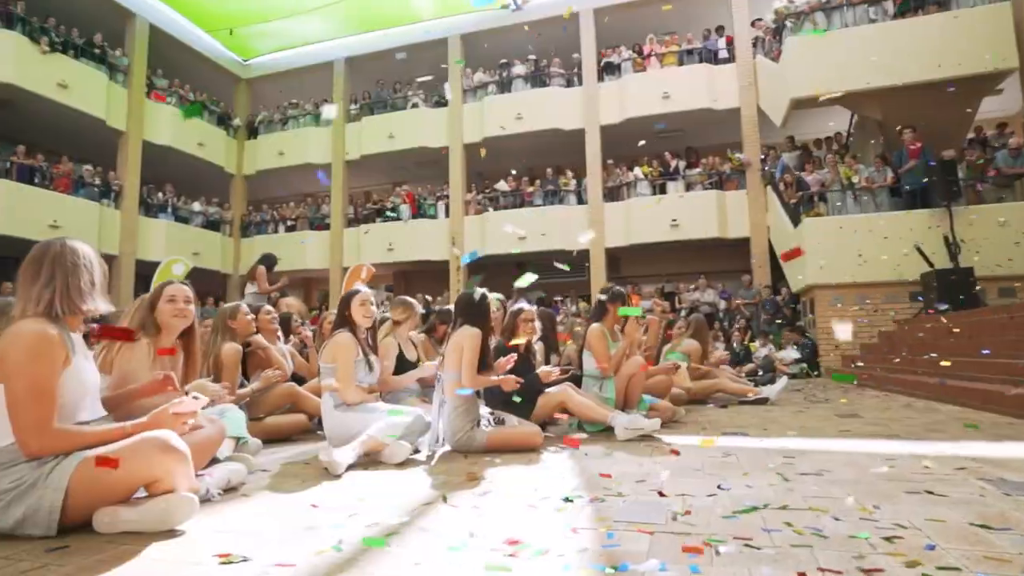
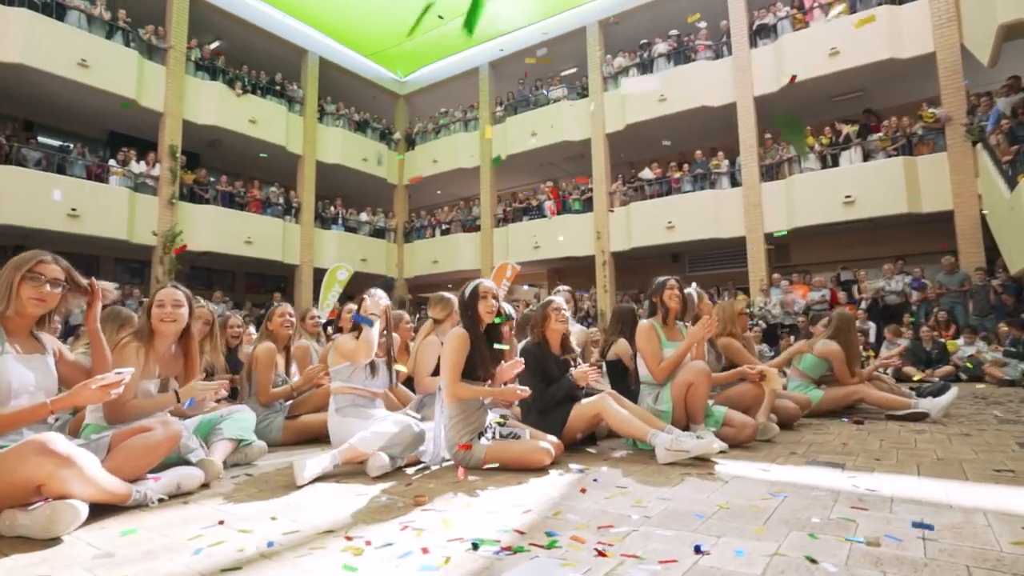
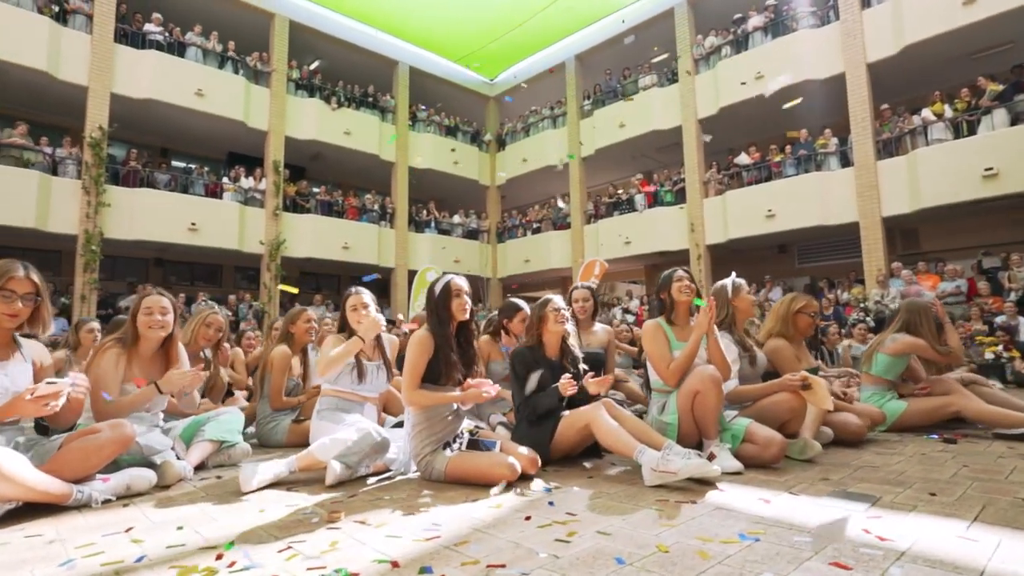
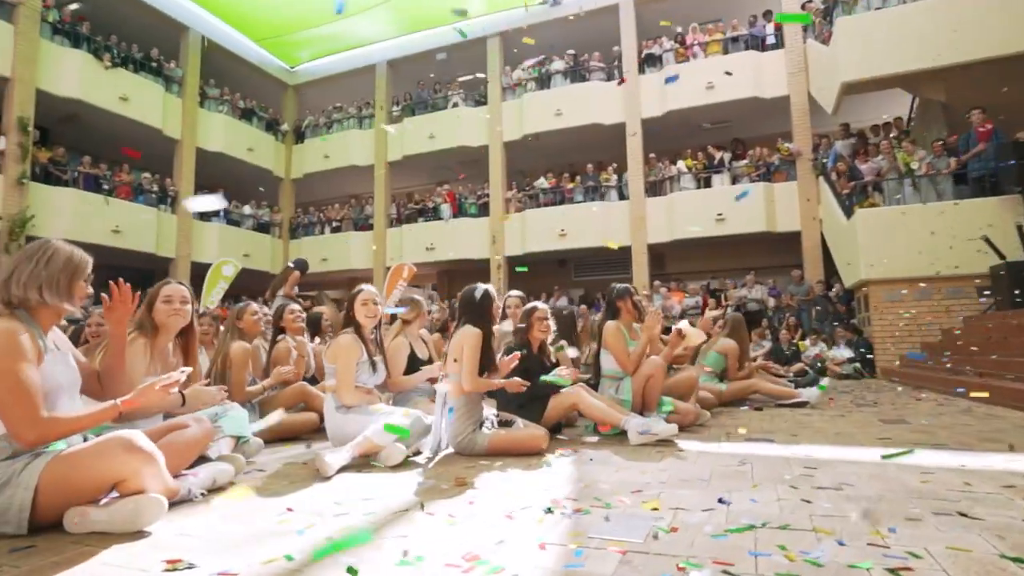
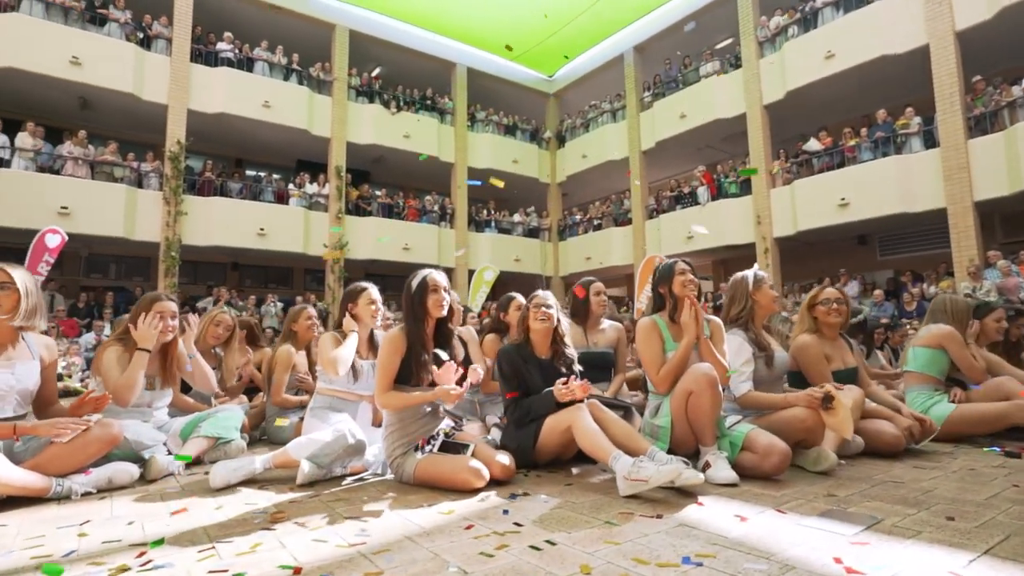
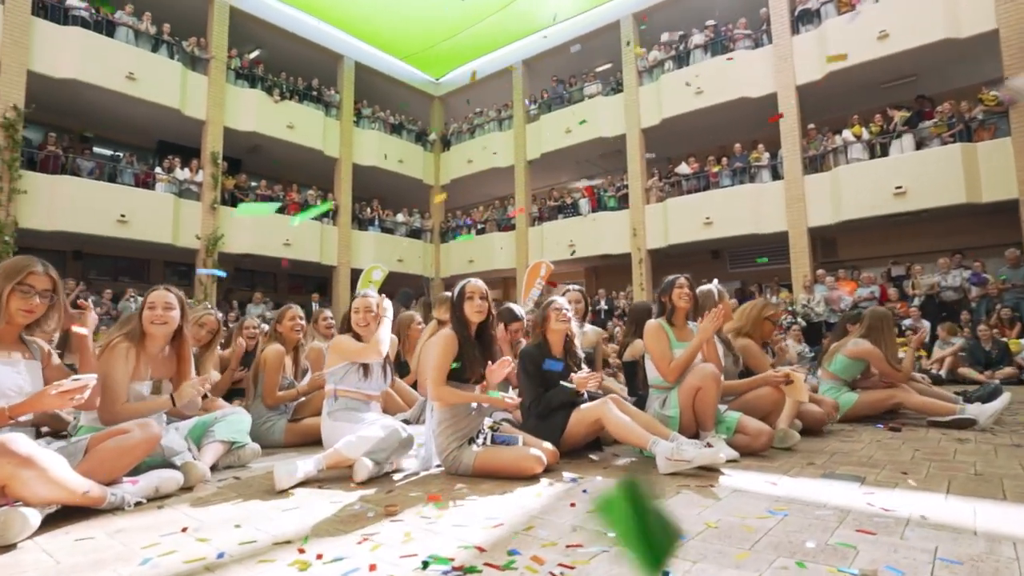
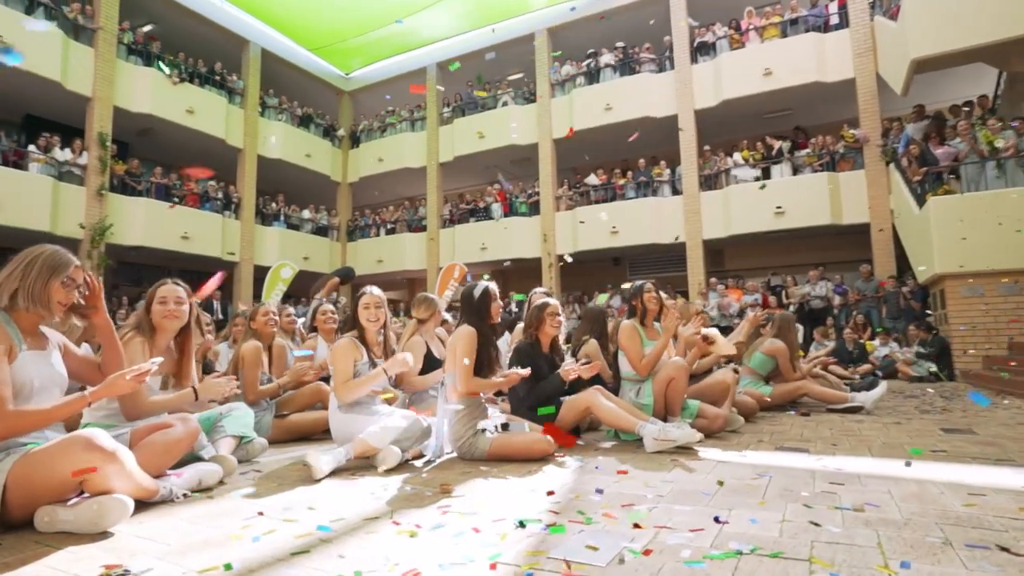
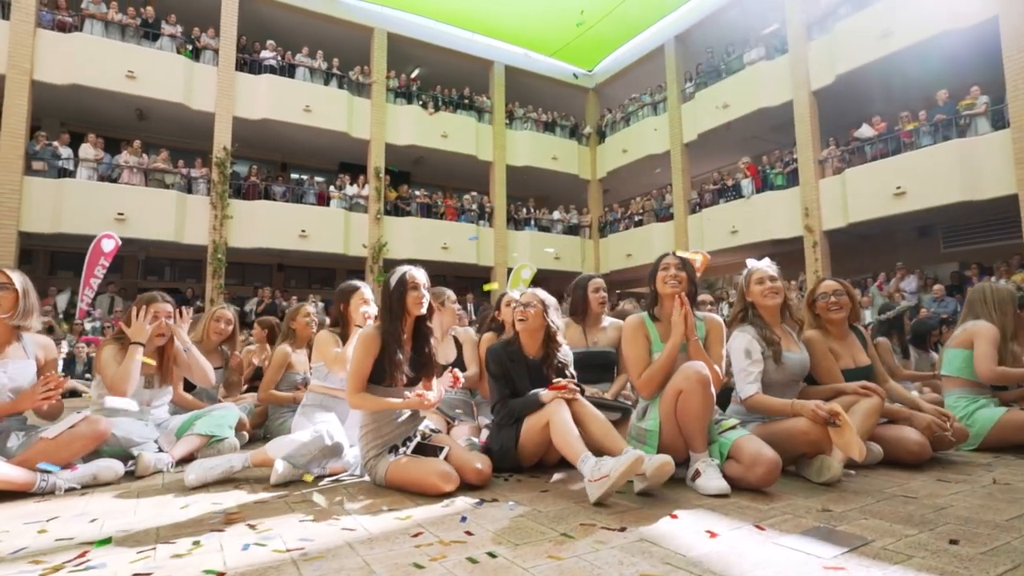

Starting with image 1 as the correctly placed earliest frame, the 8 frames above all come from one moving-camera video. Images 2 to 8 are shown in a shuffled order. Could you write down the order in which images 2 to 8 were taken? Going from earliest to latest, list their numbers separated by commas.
4, 7, 2, 6, 3, 5, 8
